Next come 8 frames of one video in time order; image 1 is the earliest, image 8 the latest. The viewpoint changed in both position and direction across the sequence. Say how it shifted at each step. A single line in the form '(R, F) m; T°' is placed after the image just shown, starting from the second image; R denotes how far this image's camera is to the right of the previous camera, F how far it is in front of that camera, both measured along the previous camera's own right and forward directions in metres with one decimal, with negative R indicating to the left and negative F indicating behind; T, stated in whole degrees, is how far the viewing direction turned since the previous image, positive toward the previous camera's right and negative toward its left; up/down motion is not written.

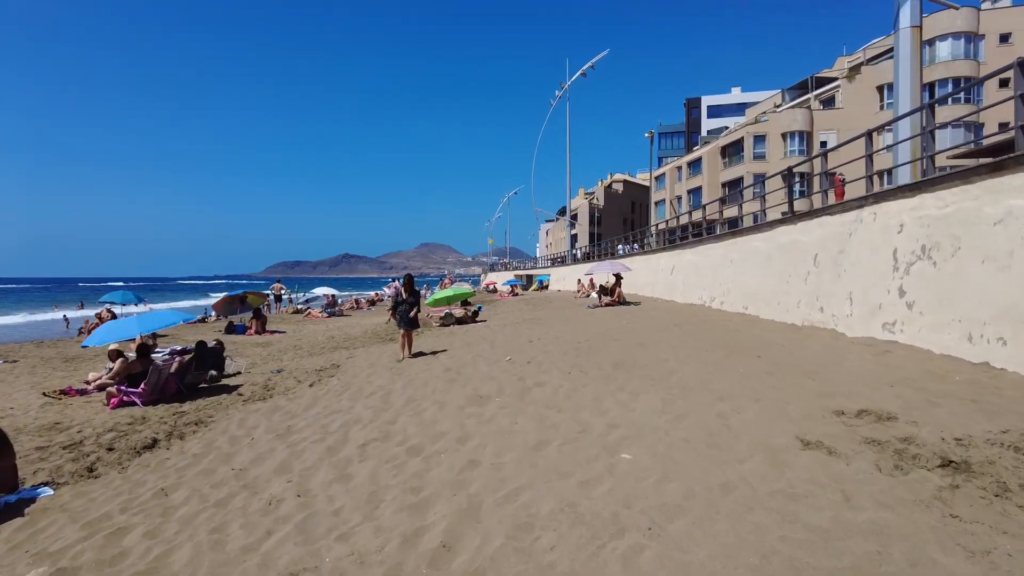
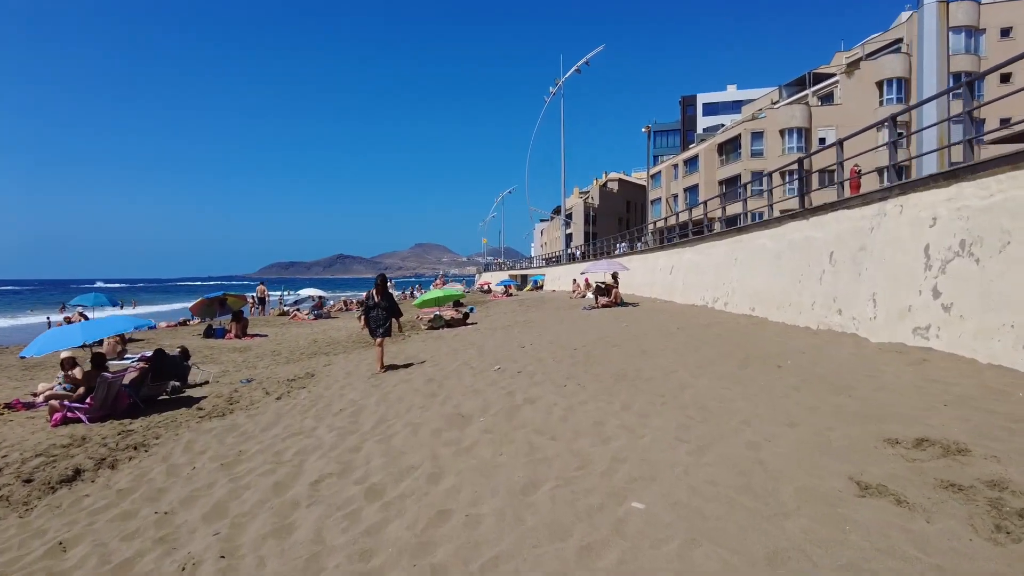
(+0.1, +0.8) m; 0°
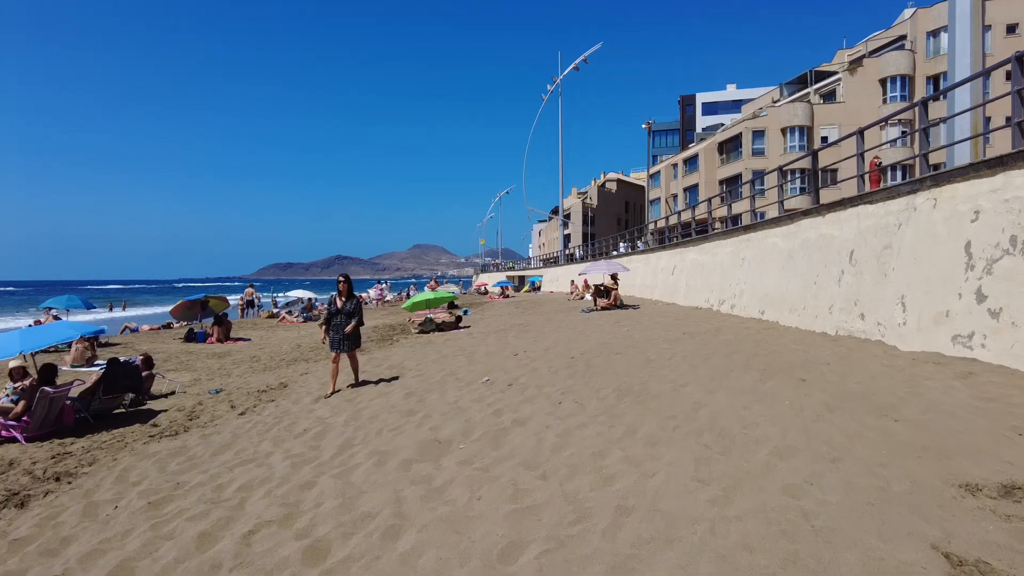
(+0.1, +0.8) m; 0°
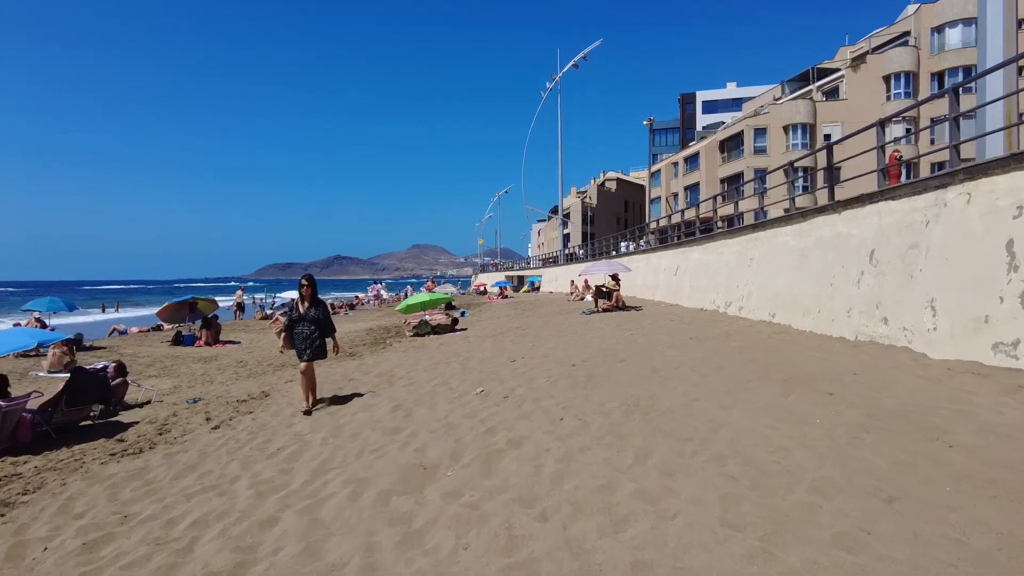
(0.0, +0.6) m; 0°
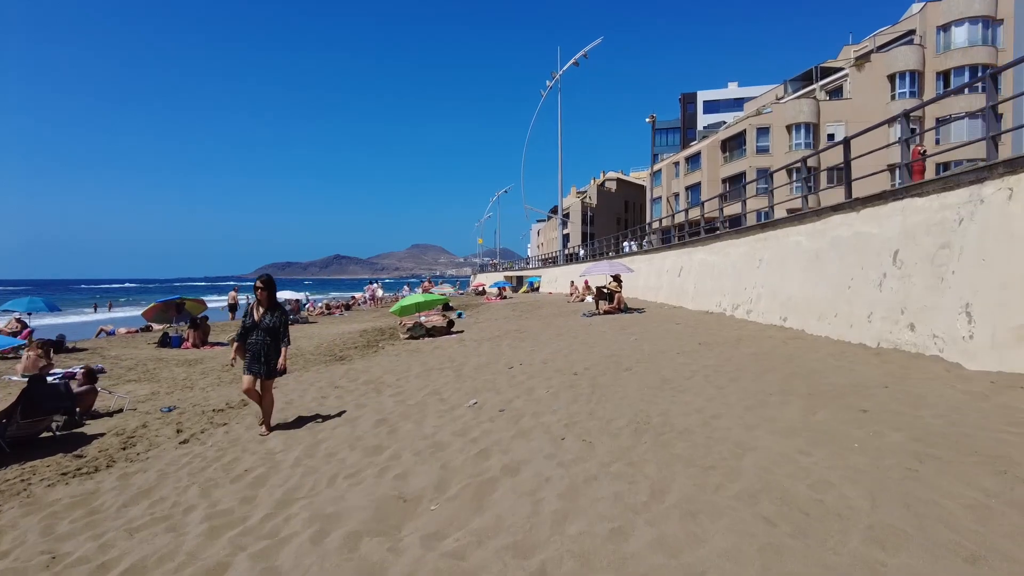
(0.0, +0.6) m; 0°
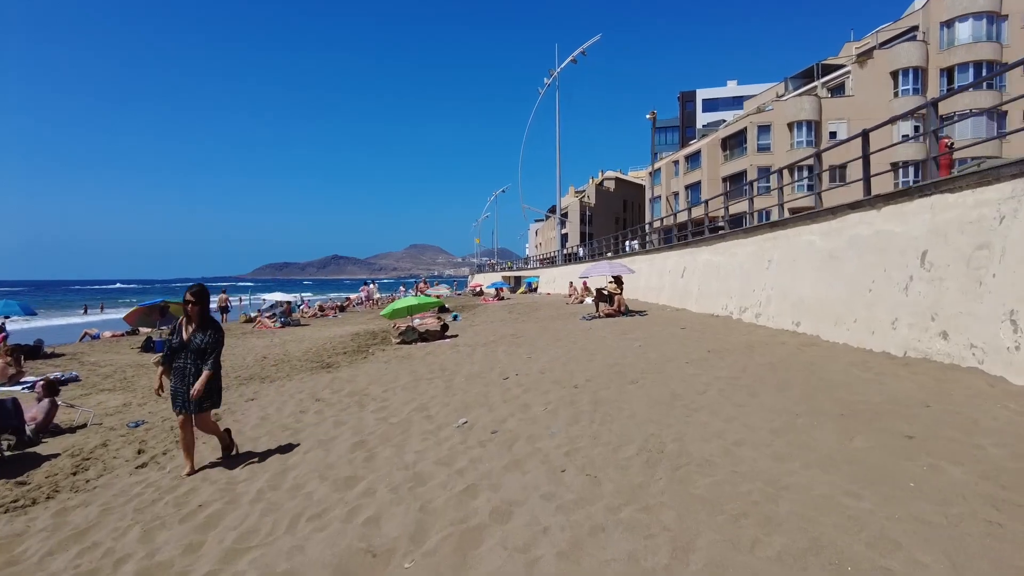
(0.0, +0.6) m; 0°
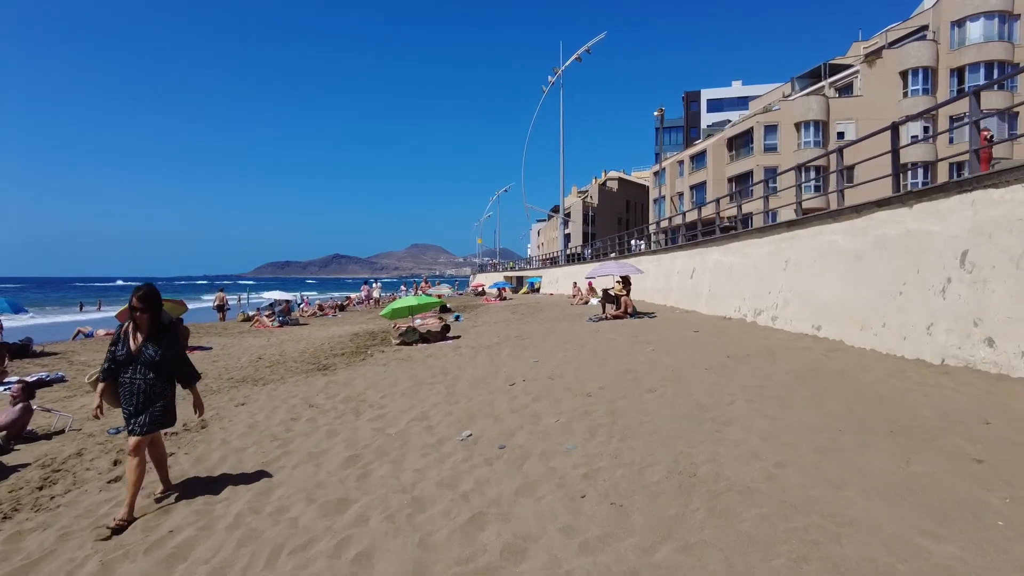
(-0.1, +0.5) m; 0°
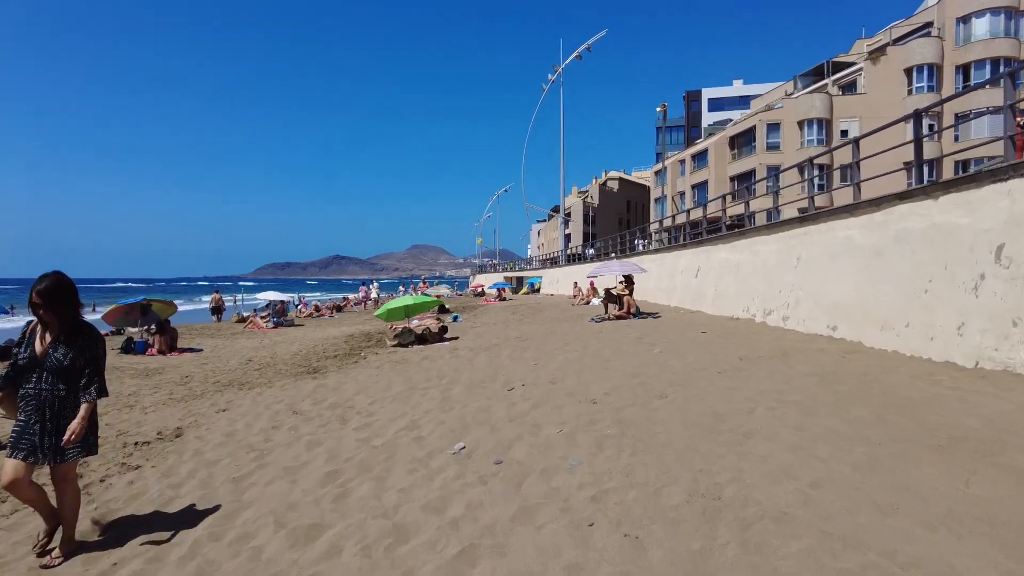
(0.0, +0.5) m; 0°
